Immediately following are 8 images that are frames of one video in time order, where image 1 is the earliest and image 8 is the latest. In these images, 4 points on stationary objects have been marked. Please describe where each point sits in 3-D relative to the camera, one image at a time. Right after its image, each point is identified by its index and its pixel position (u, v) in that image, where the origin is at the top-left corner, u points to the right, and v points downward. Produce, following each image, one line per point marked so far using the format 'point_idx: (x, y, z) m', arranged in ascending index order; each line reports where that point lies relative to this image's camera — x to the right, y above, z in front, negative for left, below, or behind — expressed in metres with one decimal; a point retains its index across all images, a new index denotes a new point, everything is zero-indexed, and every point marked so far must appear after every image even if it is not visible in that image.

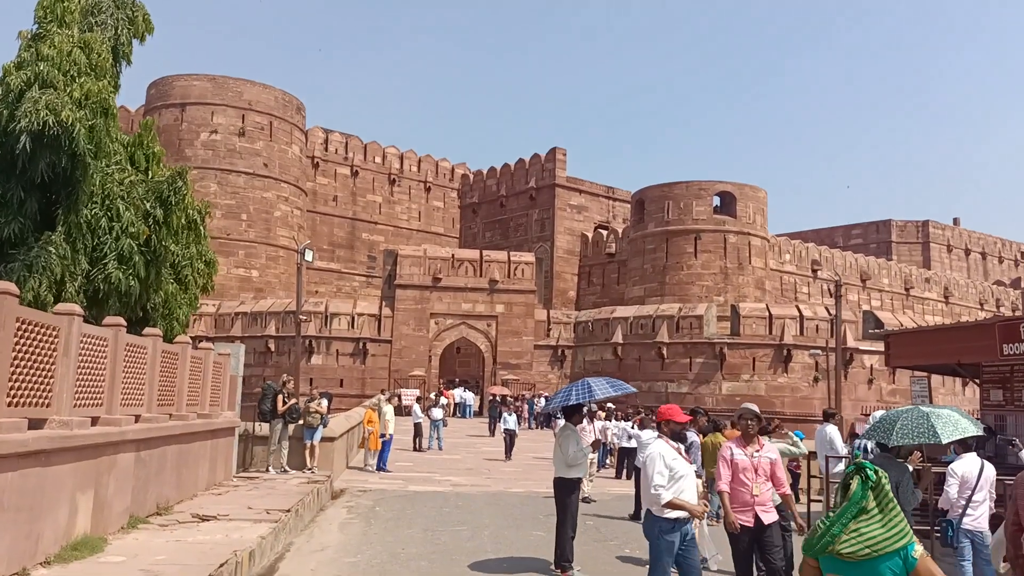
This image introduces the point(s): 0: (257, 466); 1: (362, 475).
0: (-3.0, -2.1, +9.7) m
1: (-1.9, -2.5, +10.7) m
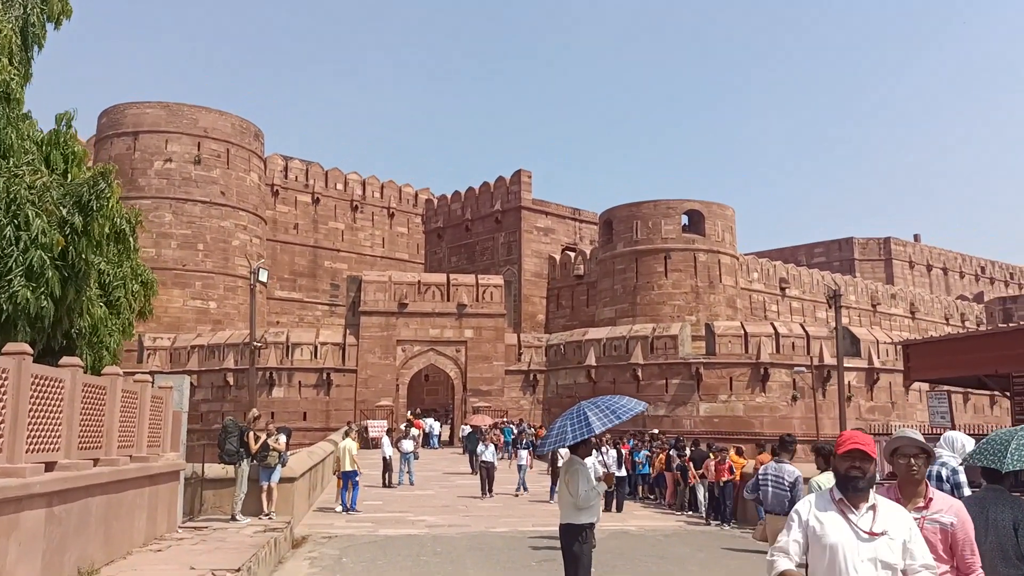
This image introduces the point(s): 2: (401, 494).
0: (-3.2, -2.4, +8.7) m
1: (-2.2, -2.7, +9.7) m
2: (-1.7, -3.2, +12.7) m
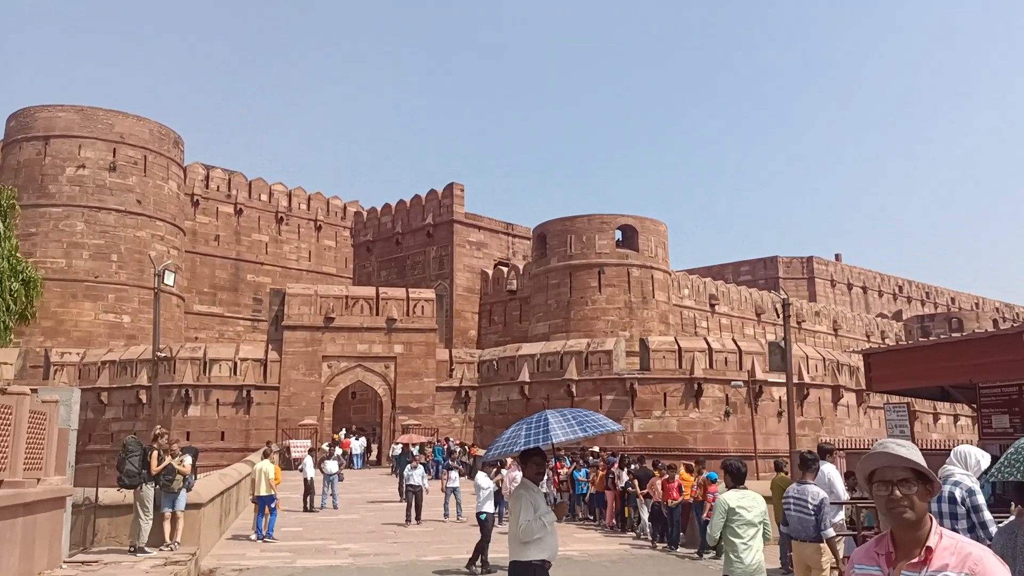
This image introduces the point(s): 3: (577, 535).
0: (-3.9, -2.4, +7.7) m
1: (-2.9, -2.8, +8.8) m
2: (-2.7, -3.3, +11.8) m
3: (+0.8, -3.1, +10.4) m
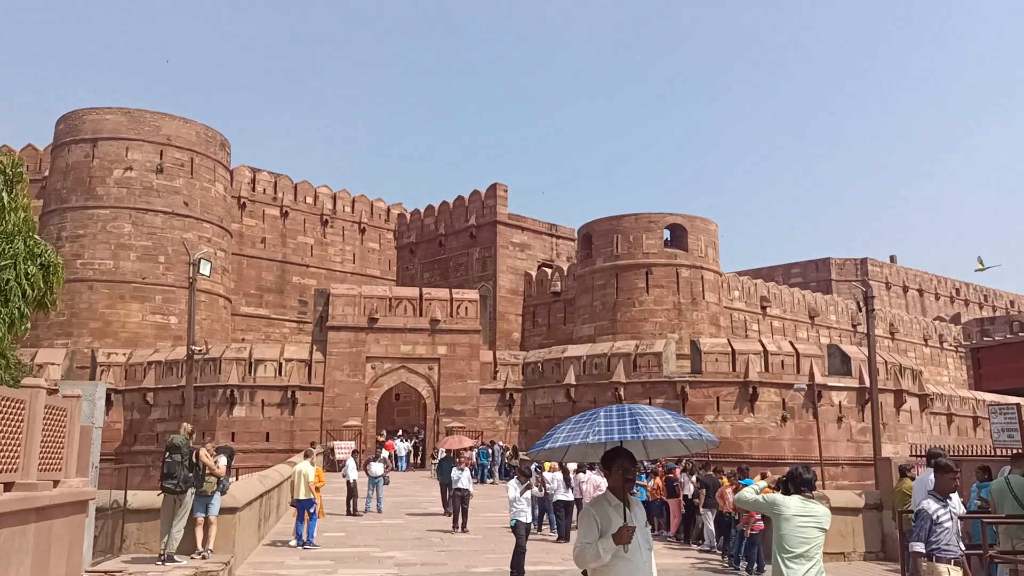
0: (-3.4, -2.3, +7.3) m
1: (-2.4, -2.7, +8.3) m
2: (-2.0, -3.2, +11.3) m
3: (+1.5, -3.1, +9.7) m
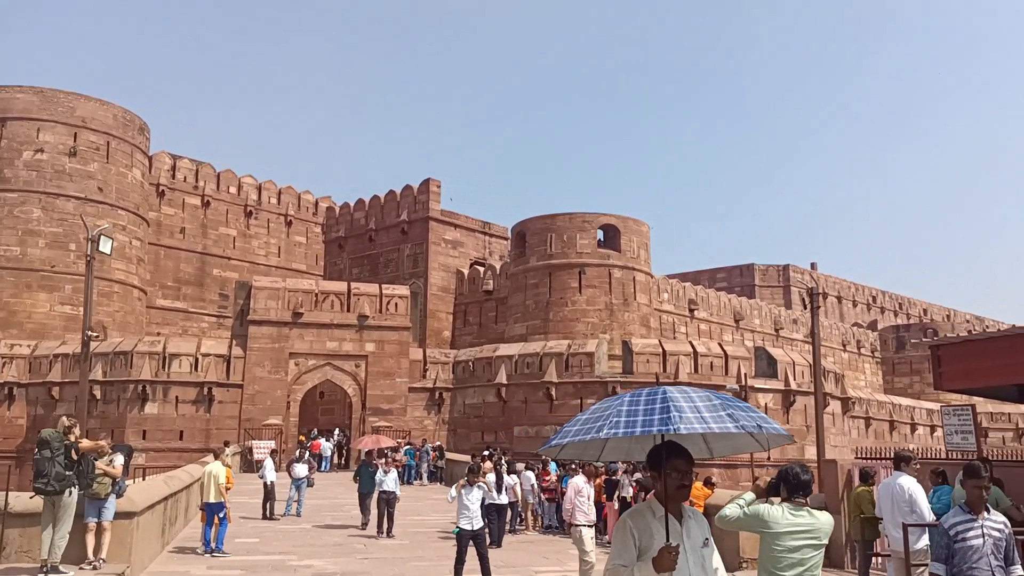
0: (-3.9, -2.1, +6.5) m
1: (-3.0, -2.5, +7.6) m
2: (-2.9, -3.1, +10.6) m
3: (+0.7, -3.0, +9.3) m
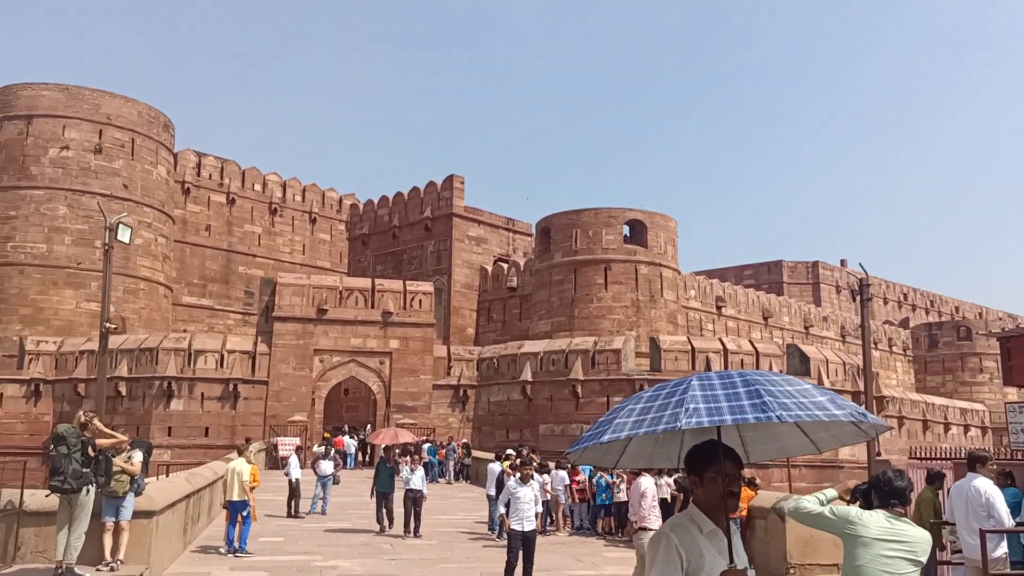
0: (-3.7, -2.0, +6.3) m
1: (-2.7, -2.5, +7.4) m
2: (-2.5, -3.0, +10.4) m
3: (+1.0, -2.9, +9.0) m
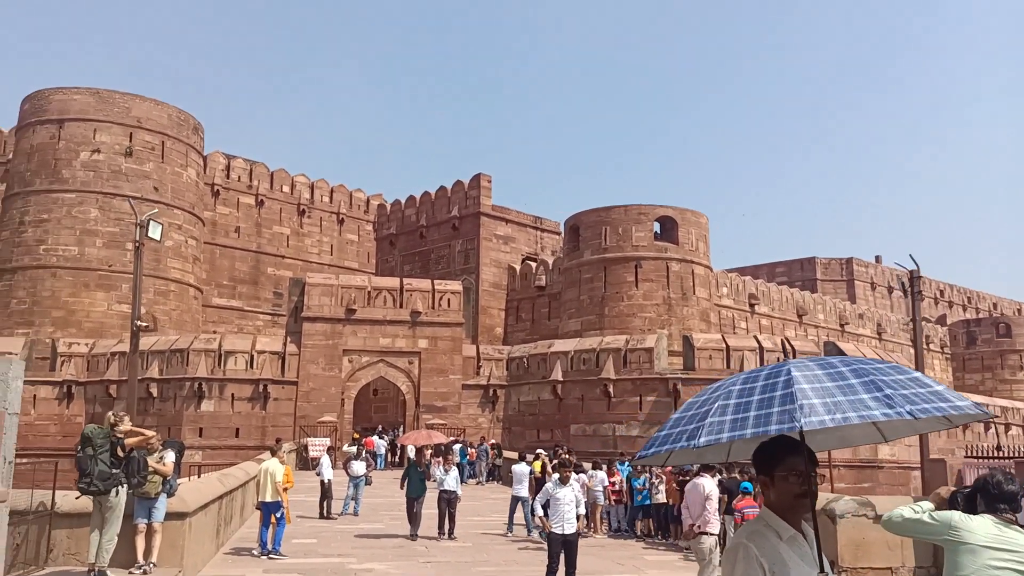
0: (-3.4, -2.0, +6.2) m
1: (-2.4, -2.4, +7.2) m
2: (-2.1, -3.0, +10.2) m
3: (+1.4, -2.8, +8.7) m
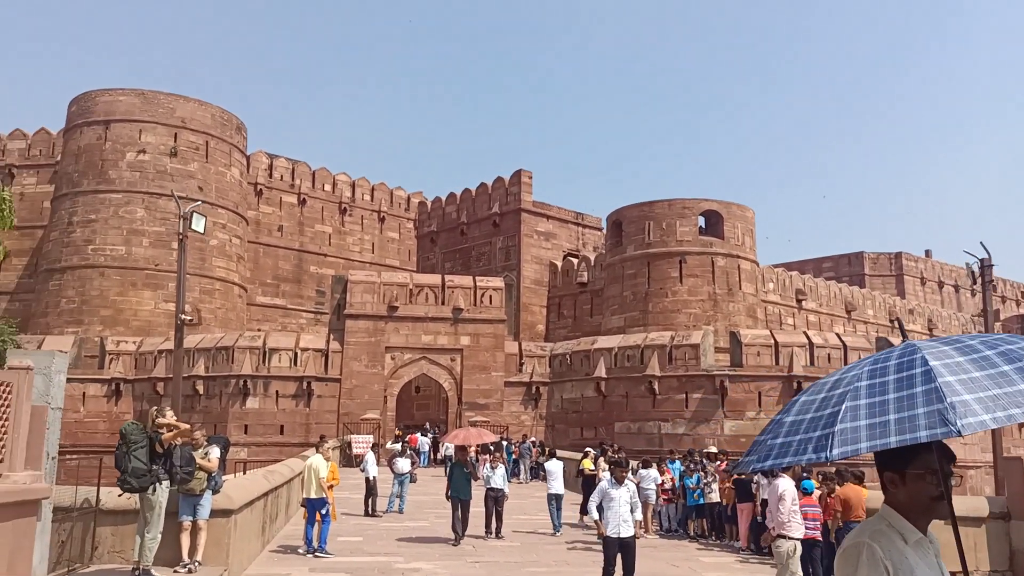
0: (-3.0, -2.0, +6.1) m
1: (-1.9, -2.4, +7.1) m
2: (-1.5, -2.9, +10.0) m
3: (+1.9, -2.8, +8.4) m
